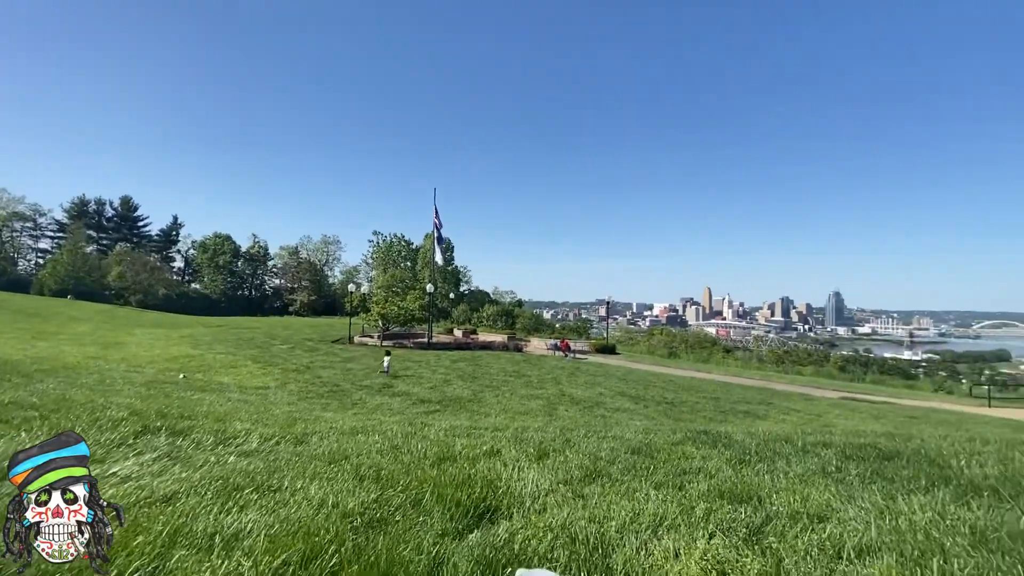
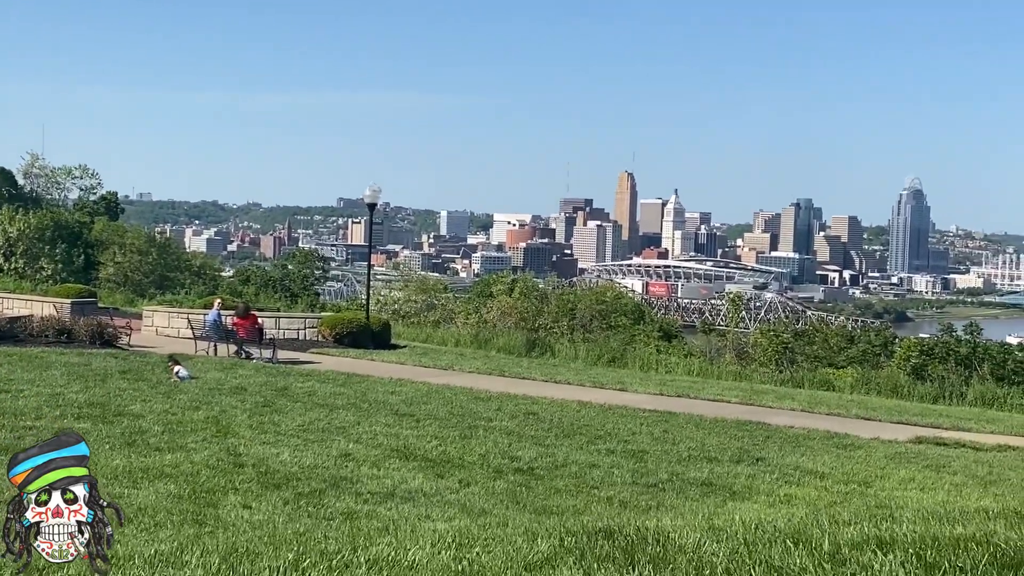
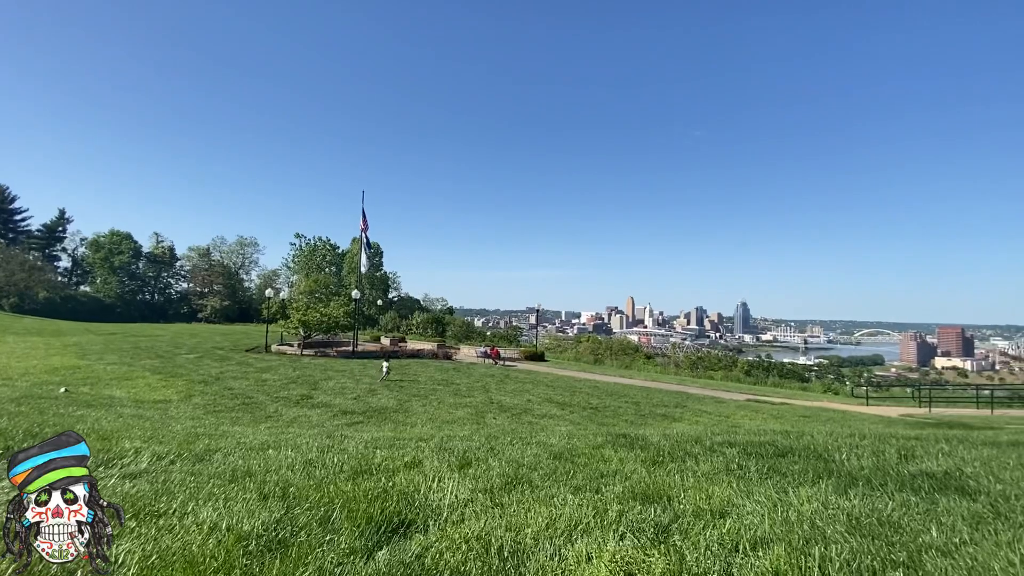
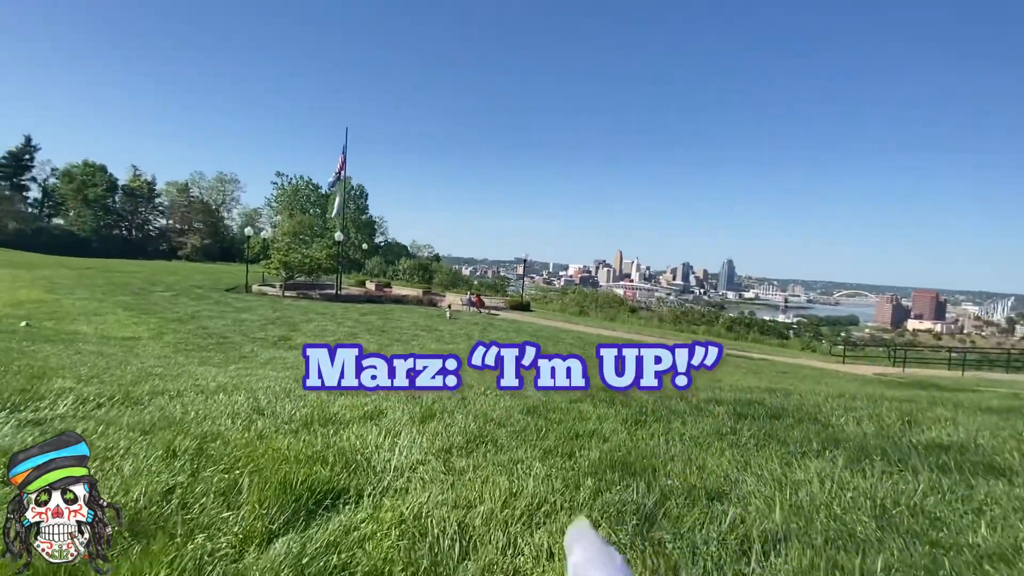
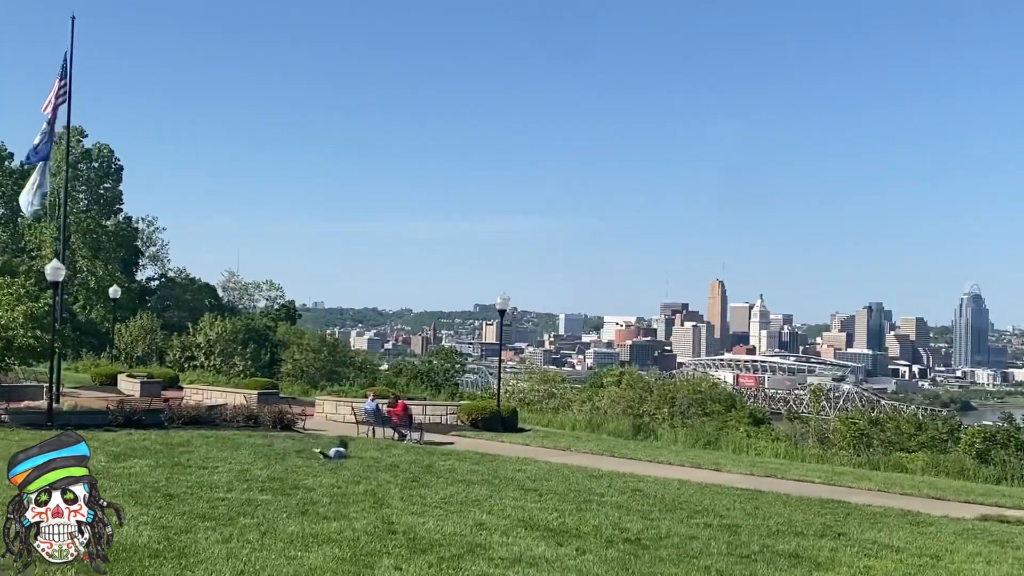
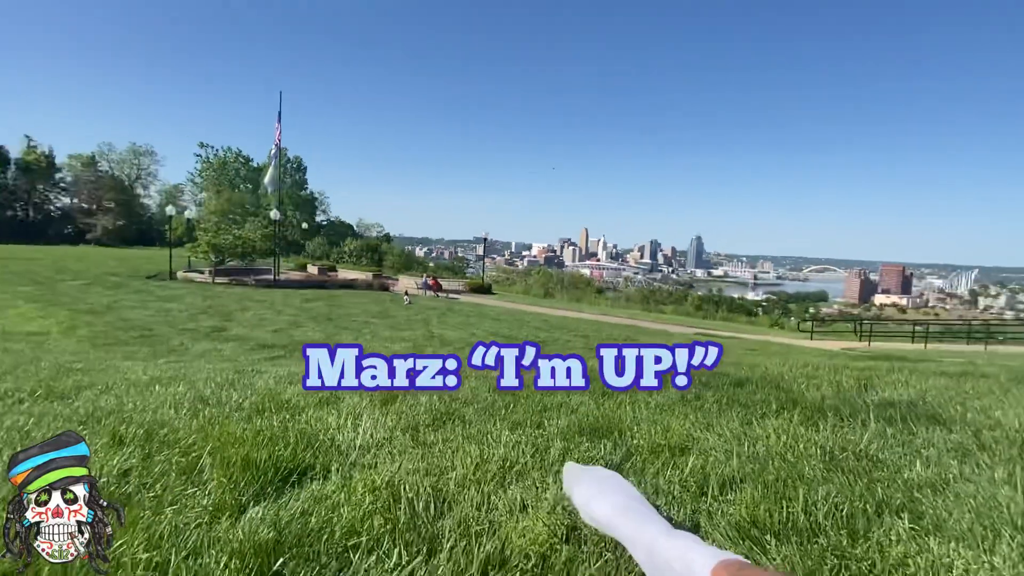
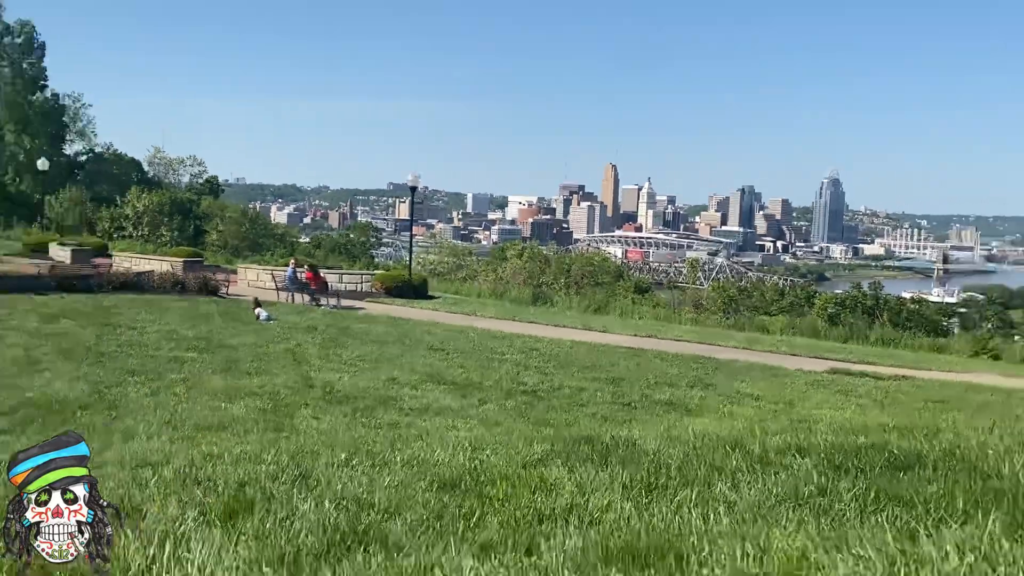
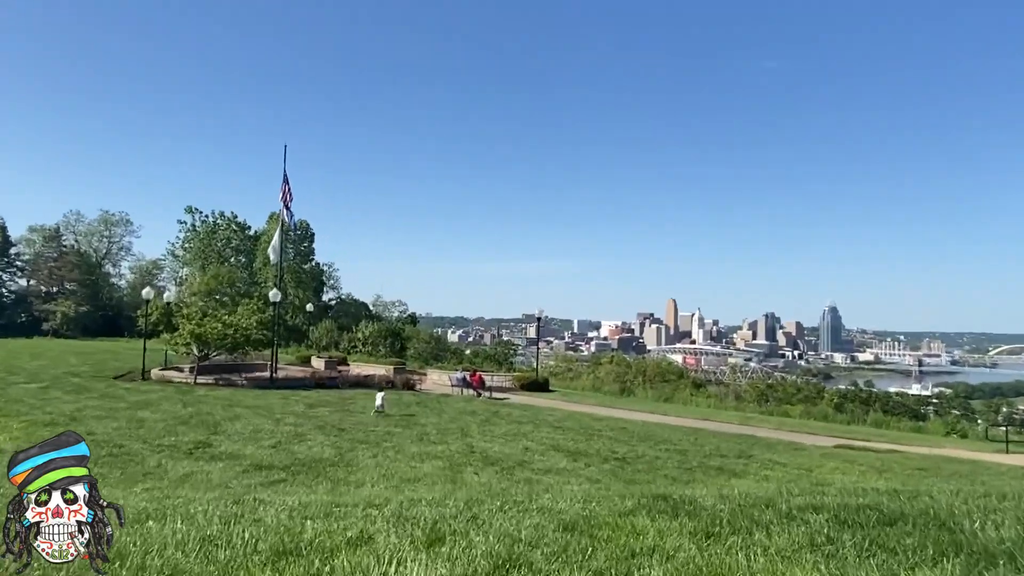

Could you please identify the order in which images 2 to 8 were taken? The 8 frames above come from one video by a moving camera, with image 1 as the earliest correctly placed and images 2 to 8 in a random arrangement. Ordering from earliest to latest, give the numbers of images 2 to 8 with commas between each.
3, 8, 5, 2, 7, 6, 4
